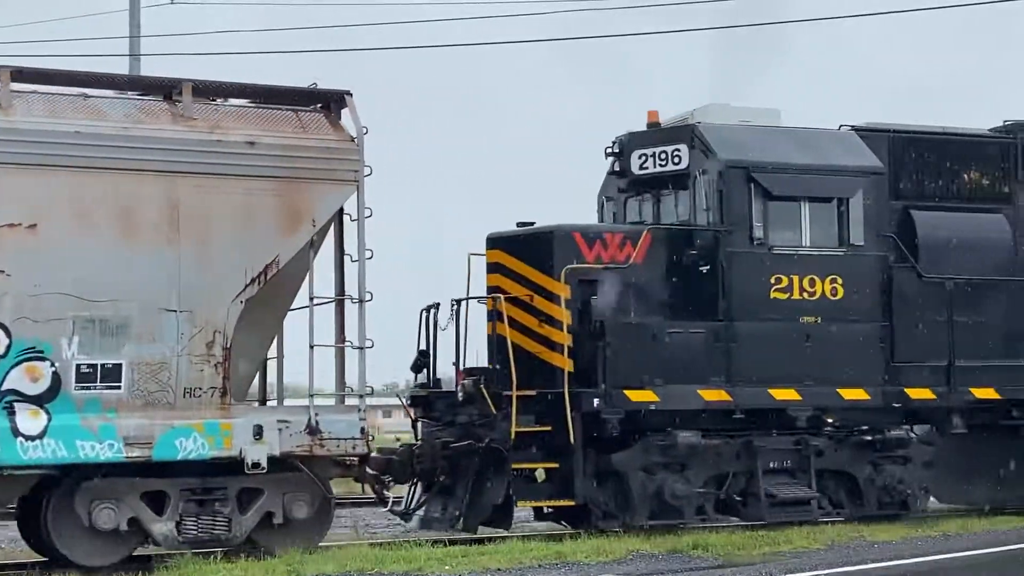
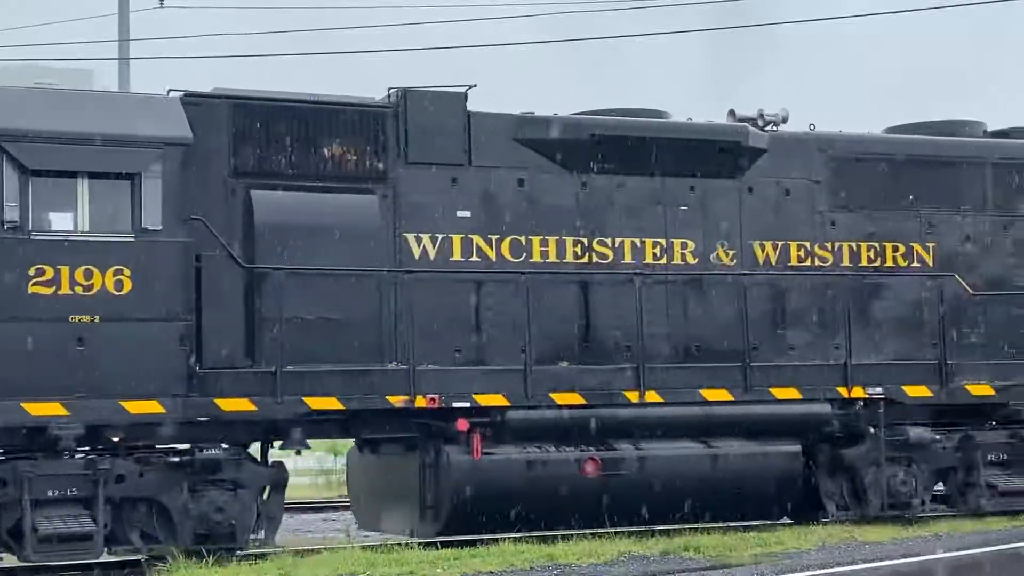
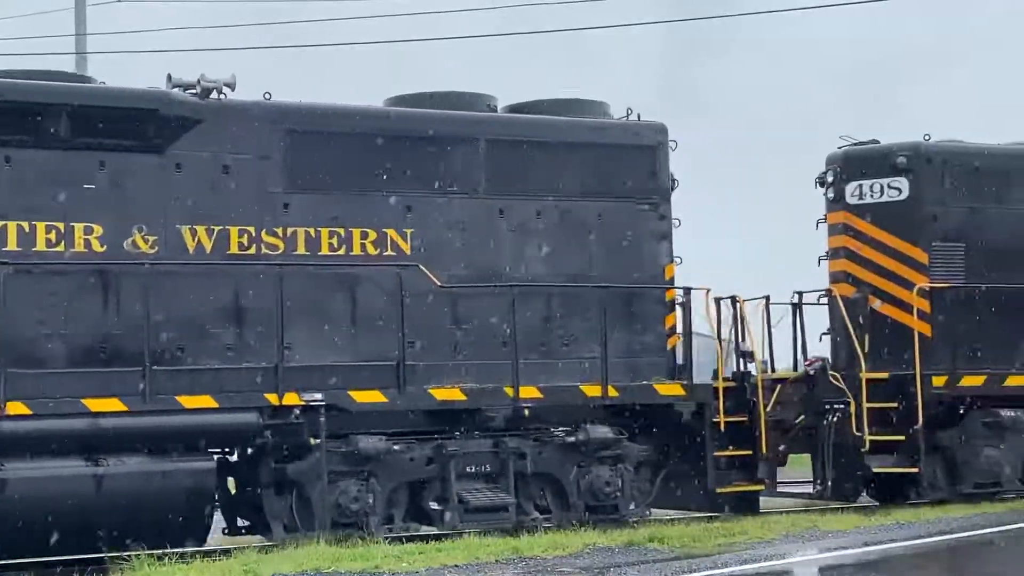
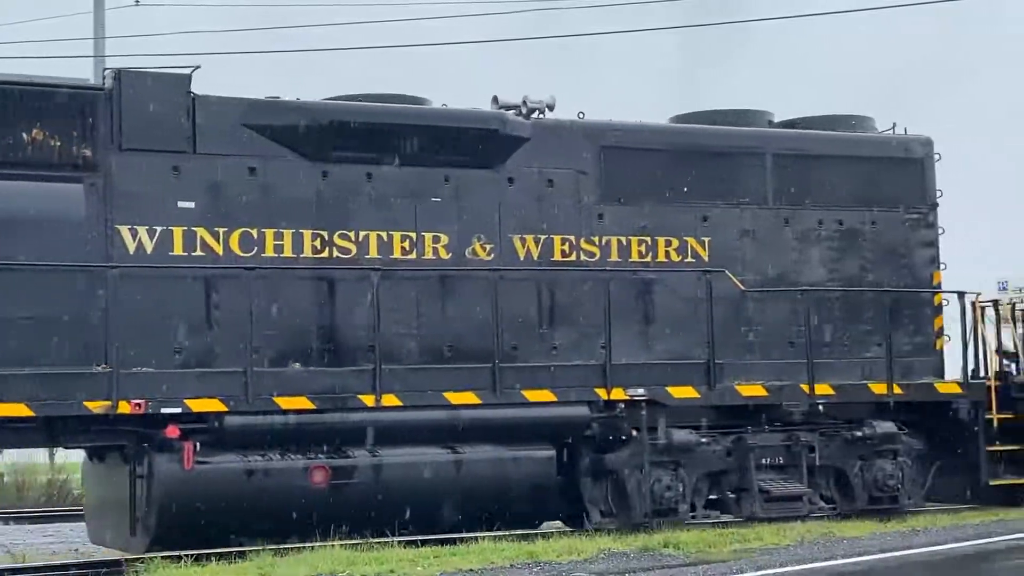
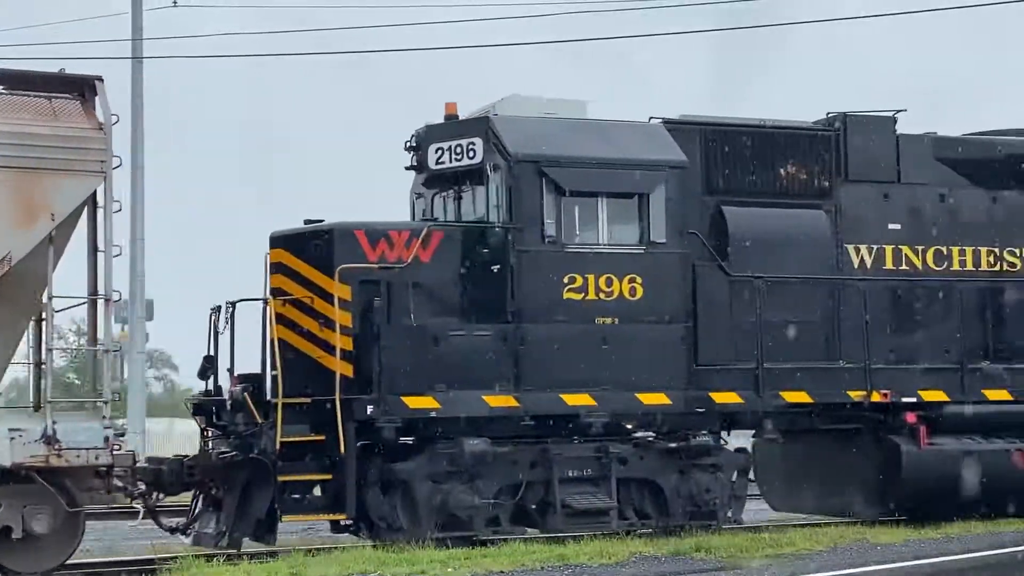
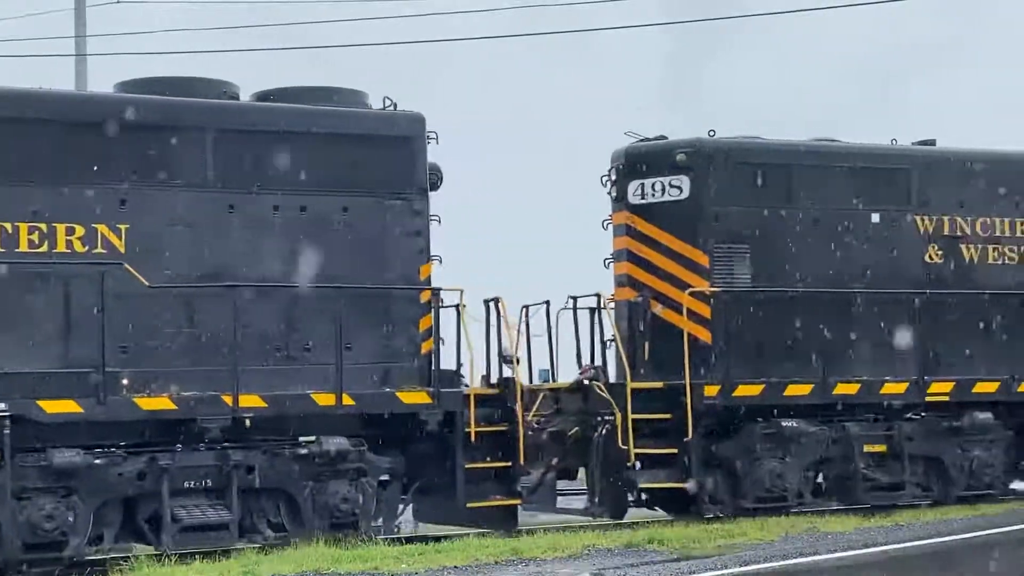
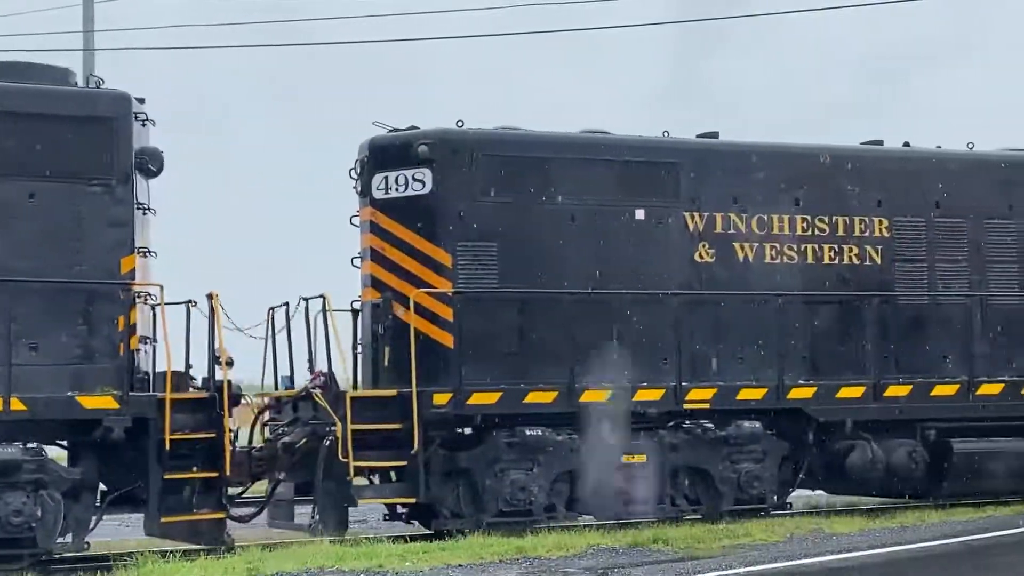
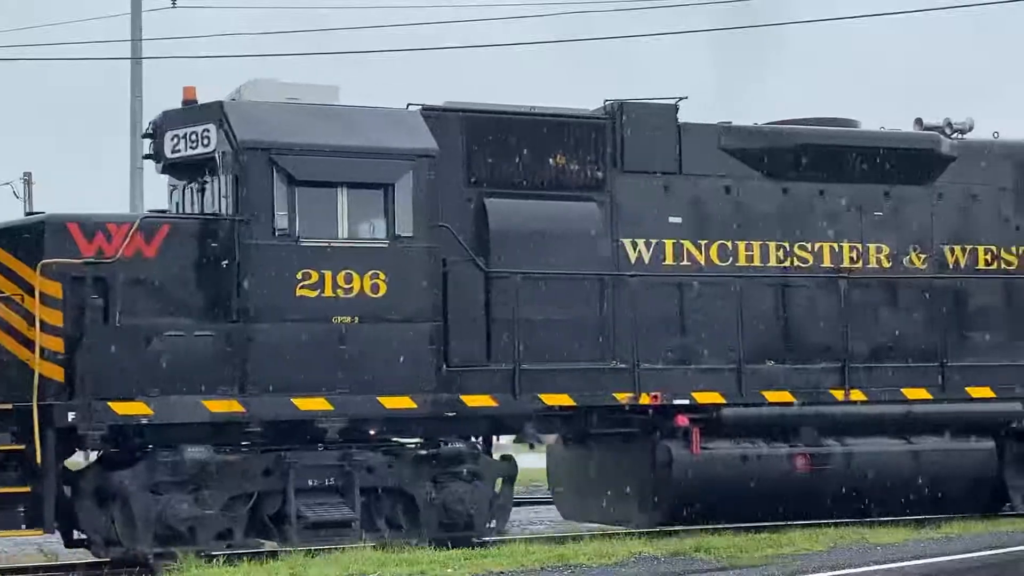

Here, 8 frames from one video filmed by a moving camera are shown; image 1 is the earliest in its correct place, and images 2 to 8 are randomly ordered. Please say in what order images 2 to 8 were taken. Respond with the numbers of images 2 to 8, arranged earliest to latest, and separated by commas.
5, 8, 2, 4, 3, 6, 7
